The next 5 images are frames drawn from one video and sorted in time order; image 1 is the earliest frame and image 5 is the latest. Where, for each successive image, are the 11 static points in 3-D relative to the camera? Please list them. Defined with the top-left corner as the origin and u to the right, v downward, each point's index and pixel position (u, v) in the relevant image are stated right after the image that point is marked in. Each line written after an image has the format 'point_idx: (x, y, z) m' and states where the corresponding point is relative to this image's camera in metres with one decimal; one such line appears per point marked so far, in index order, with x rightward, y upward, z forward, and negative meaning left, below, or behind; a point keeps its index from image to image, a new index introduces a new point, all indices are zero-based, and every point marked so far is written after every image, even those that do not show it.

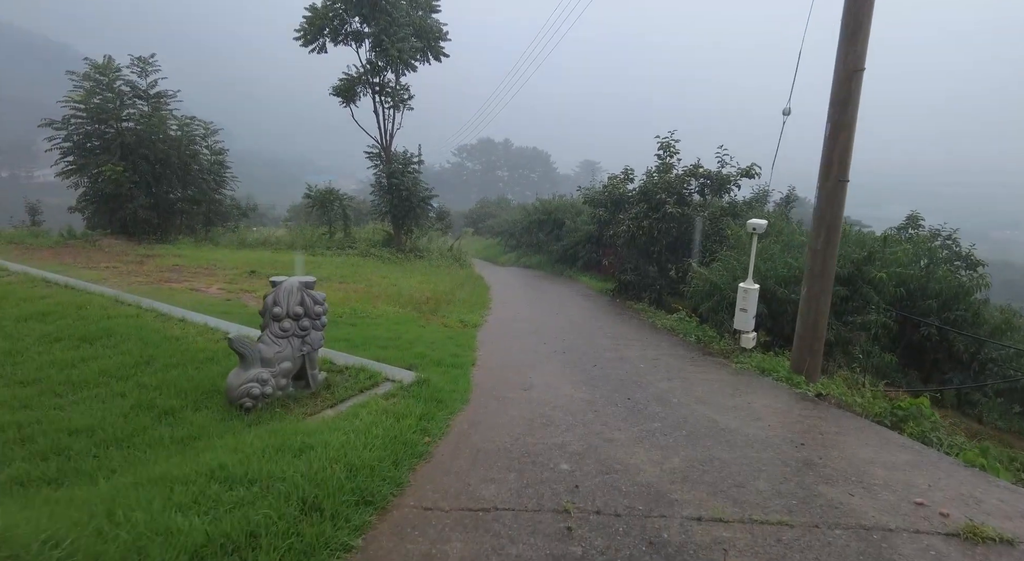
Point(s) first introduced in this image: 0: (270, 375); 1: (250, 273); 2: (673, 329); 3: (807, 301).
0: (-1.9, -0.7, +4.4) m
1: (-6.8, +0.2, +14.5) m
2: (+2.7, -0.8, +9.3) m
3: (+3.3, -0.2, +6.3) m
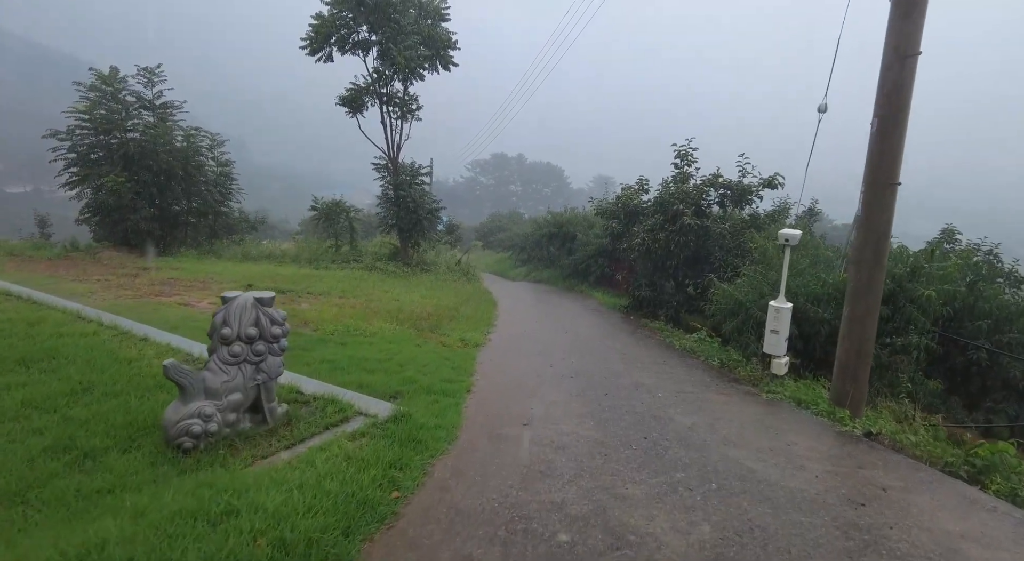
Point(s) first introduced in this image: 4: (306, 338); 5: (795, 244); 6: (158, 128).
0: (-1.9, -0.8, +3.7) m
1: (-6.6, -0.2, +14.0) m
2: (+2.7, -1.1, +8.5) m
3: (+3.3, -0.4, +5.5) m
4: (-3.1, -0.9, +8.6) m
5: (+3.2, +0.4, +6.3) m
6: (-12.6, +5.4, +20.0) m
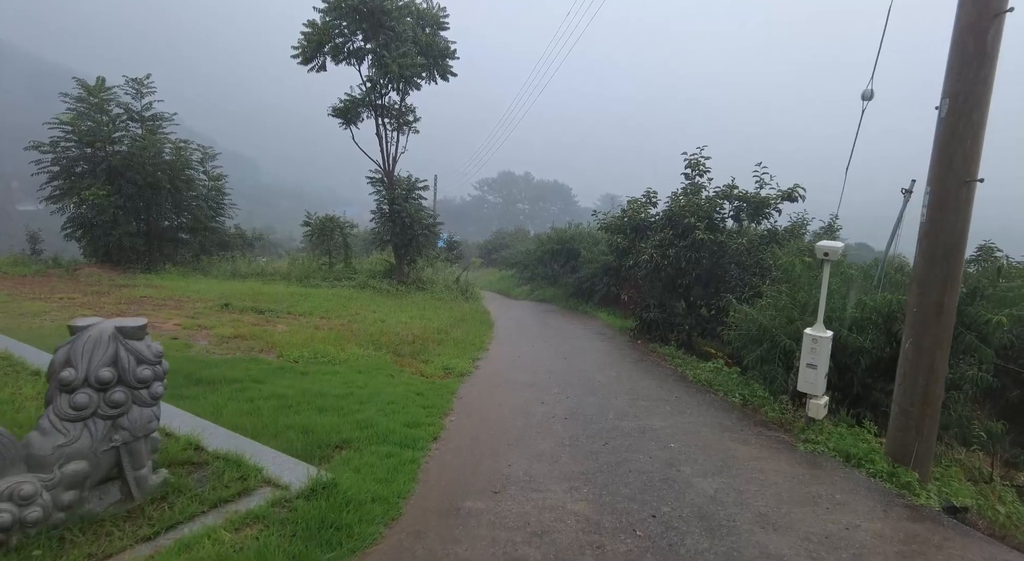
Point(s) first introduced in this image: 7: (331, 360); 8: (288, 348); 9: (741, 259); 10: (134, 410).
0: (-2.2, -0.9, +2.6) m
1: (-6.7, -0.6, +13.0) m
2: (+2.6, -1.3, +7.3) m
3: (+3.1, -0.6, +4.3) m
4: (-3.3, -1.1, +7.6) m
5: (+3.0, +0.2, +5.2) m
6: (-12.5, +4.8, +19.2) m
7: (-2.6, -1.1, +8.0) m
8: (-3.5, -1.1, +8.8) m
9: (+4.4, +0.4, +10.8) m
10: (-1.9, -0.7, +2.9) m
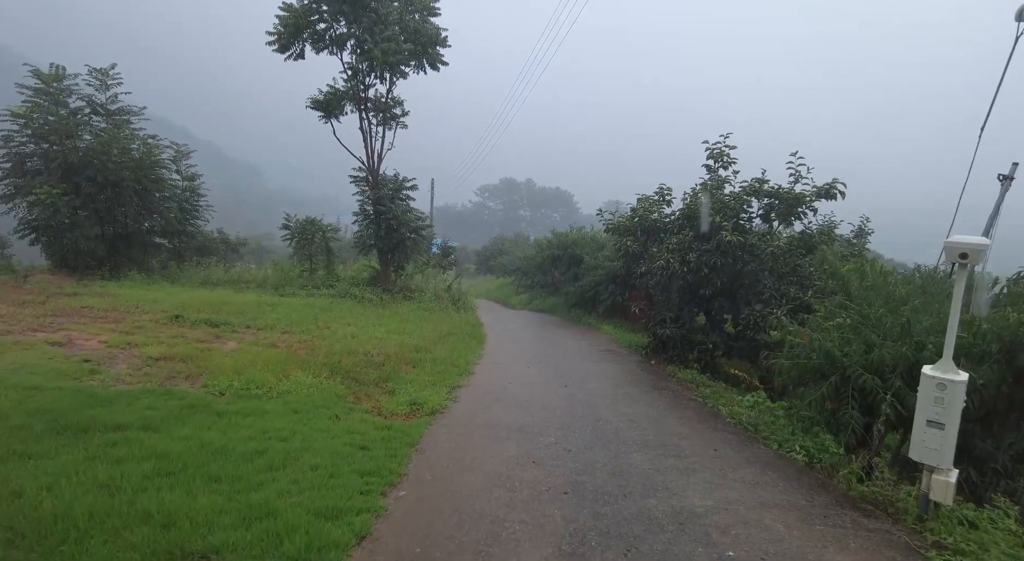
0: (-2.3, -1.0, +0.9) m
1: (-6.8, -0.8, +11.2) m
2: (+2.4, -1.5, +5.6) m
3: (+2.9, -0.7, +2.6) m
4: (-3.5, -1.3, +5.8) m
5: (+2.8, +0.1, +3.4) m
6: (-12.6, +4.5, +17.6) m
7: (-2.7, -1.2, +6.2) m
8: (-3.7, -1.2, +7.1) m
9: (+4.2, +0.2, +9.1) m
10: (-2.1, -0.7, +1.2) m
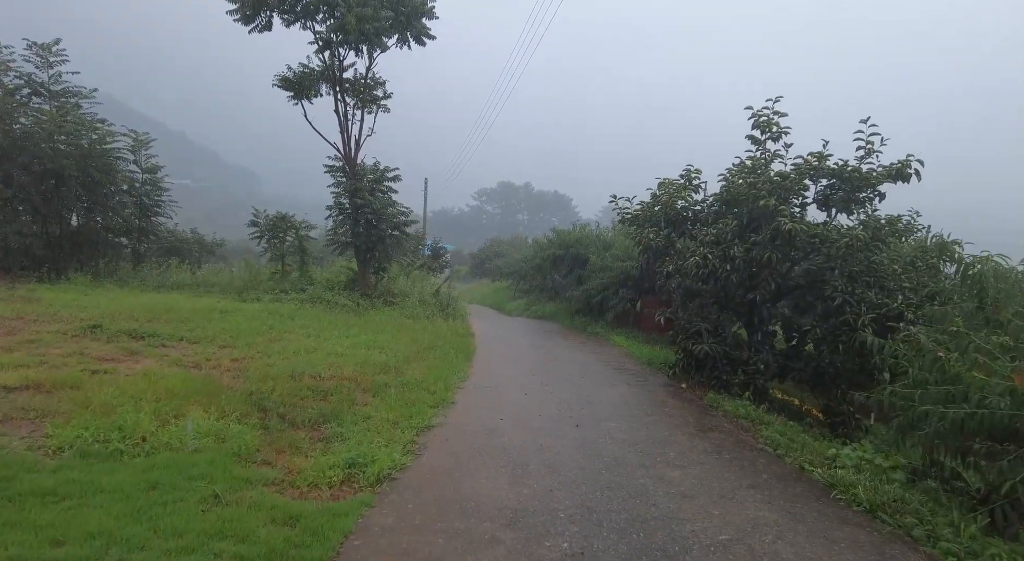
0: (-2.4, -0.9, -1.3) m
1: (-6.9, -0.8, +9.1) m
2: (+2.3, -1.4, +3.4) m
3: (+2.8, -0.6, +0.5) m
4: (-3.5, -1.2, +3.7) m
5: (+2.7, +0.1, +1.3) m
6: (-12.8, +4.5, +15.5) m
7: (-2.8, -1.2, +4.1) m
8: (-3.8, -1.2, +4.9) m
9: (+4.2, +0.2, +7.0) m
10: (-2.2, -0.7, -1.0) m
